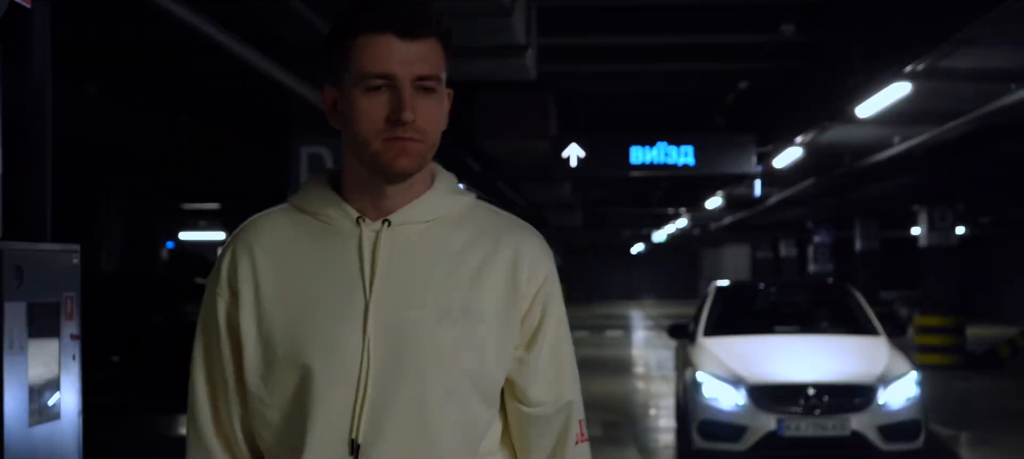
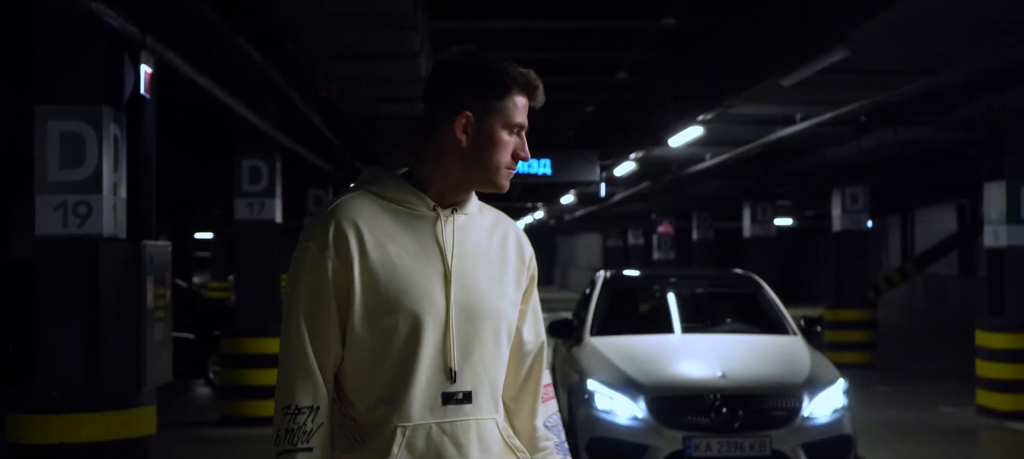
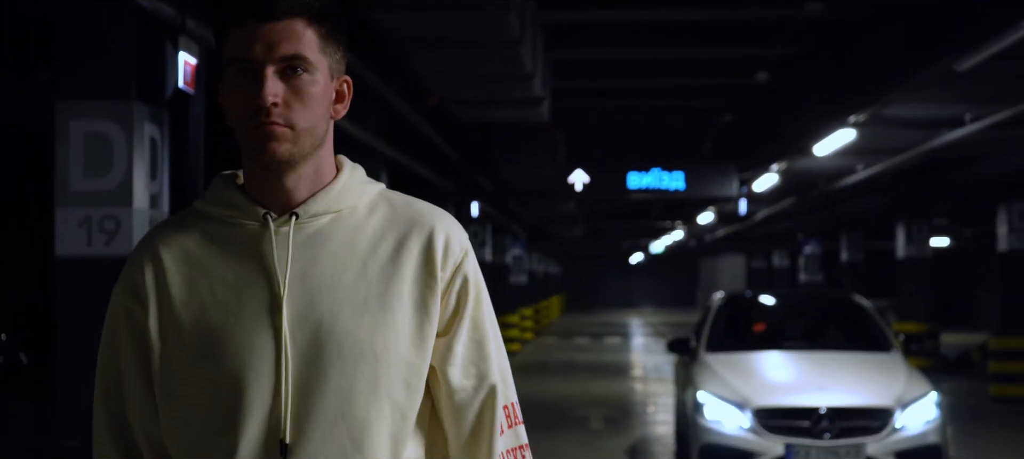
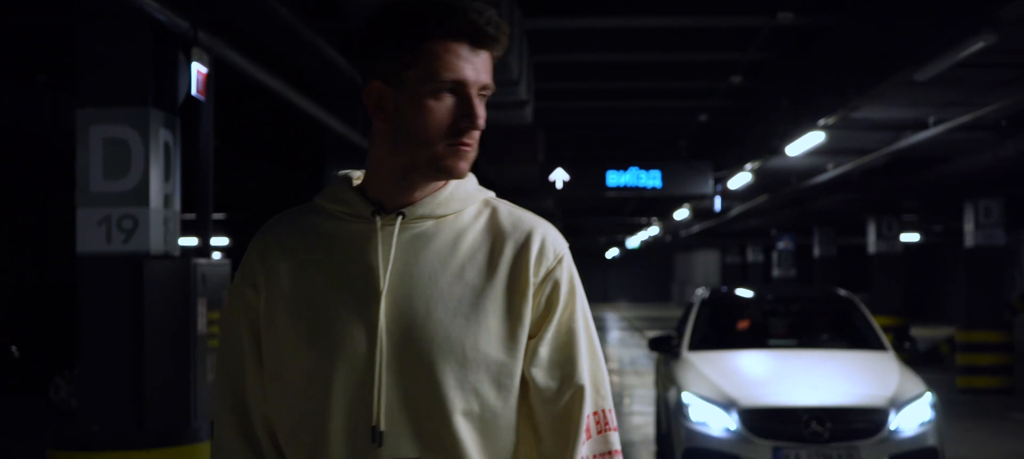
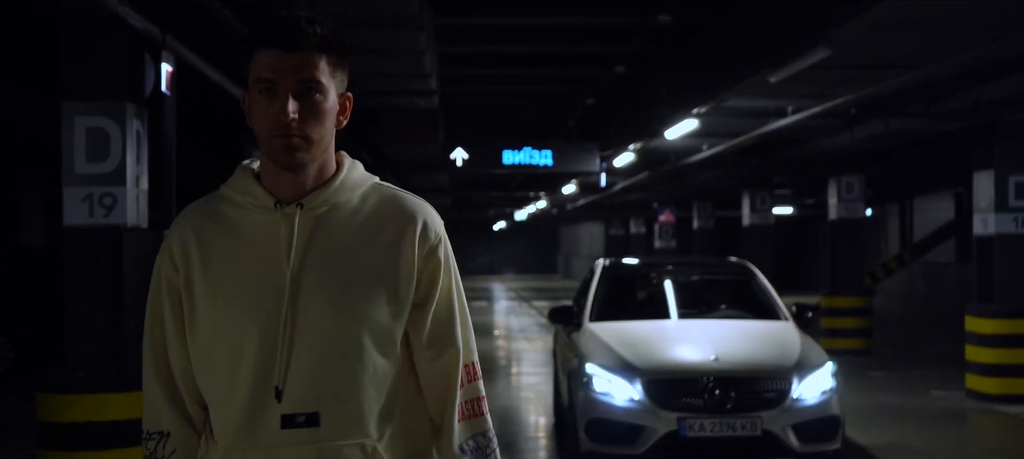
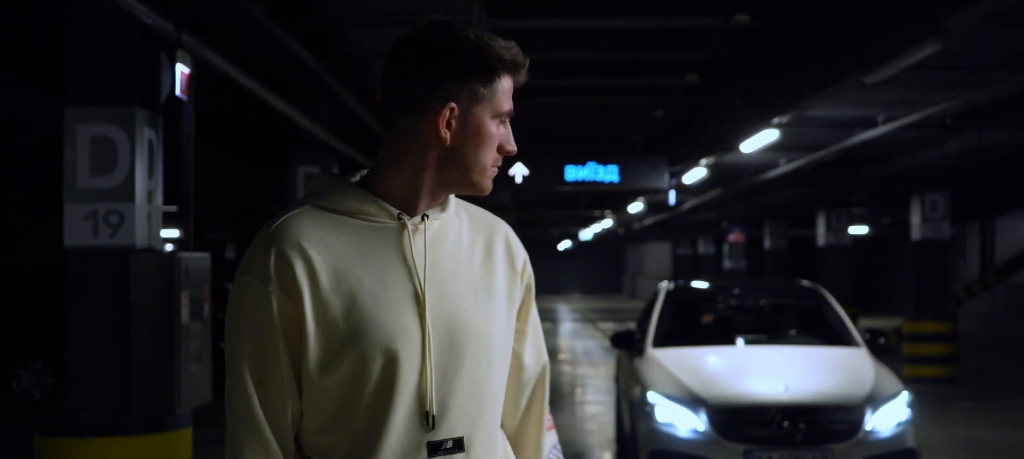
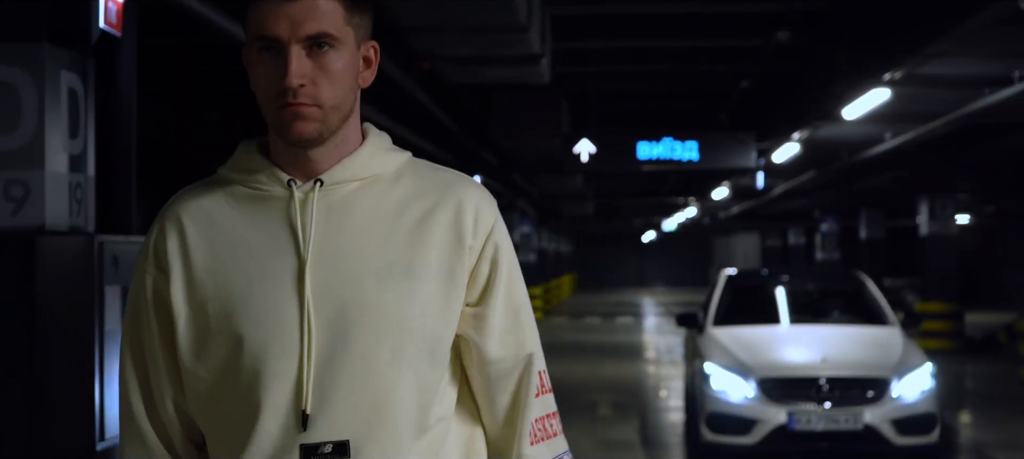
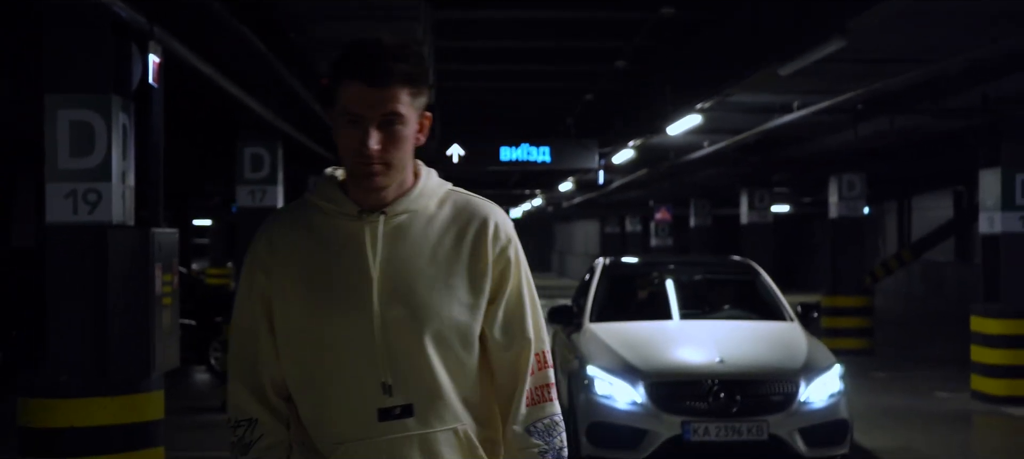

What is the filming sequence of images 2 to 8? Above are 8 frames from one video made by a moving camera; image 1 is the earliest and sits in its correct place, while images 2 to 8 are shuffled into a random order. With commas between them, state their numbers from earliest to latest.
7, 3, 4, 6, 2, 8, 5
